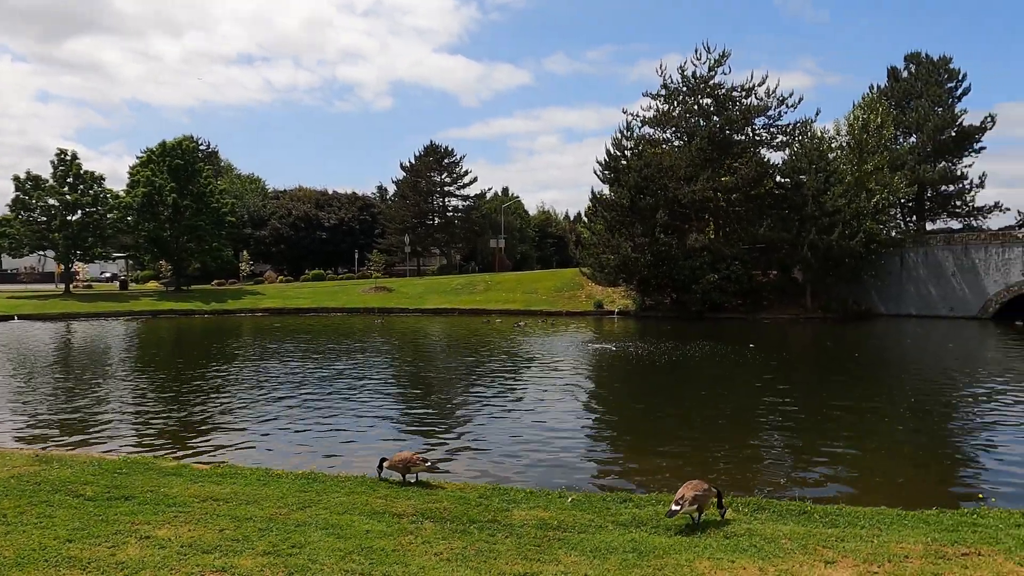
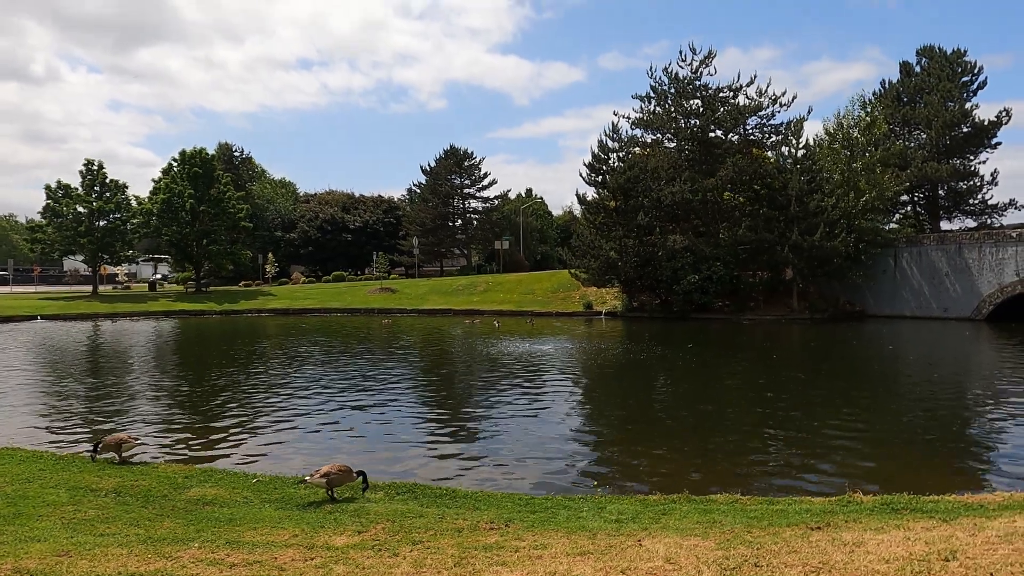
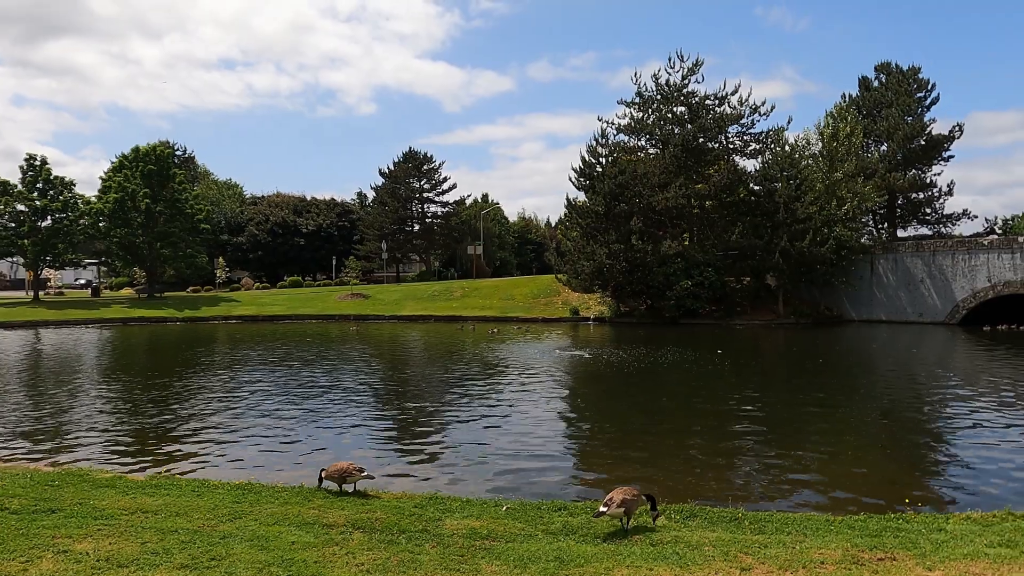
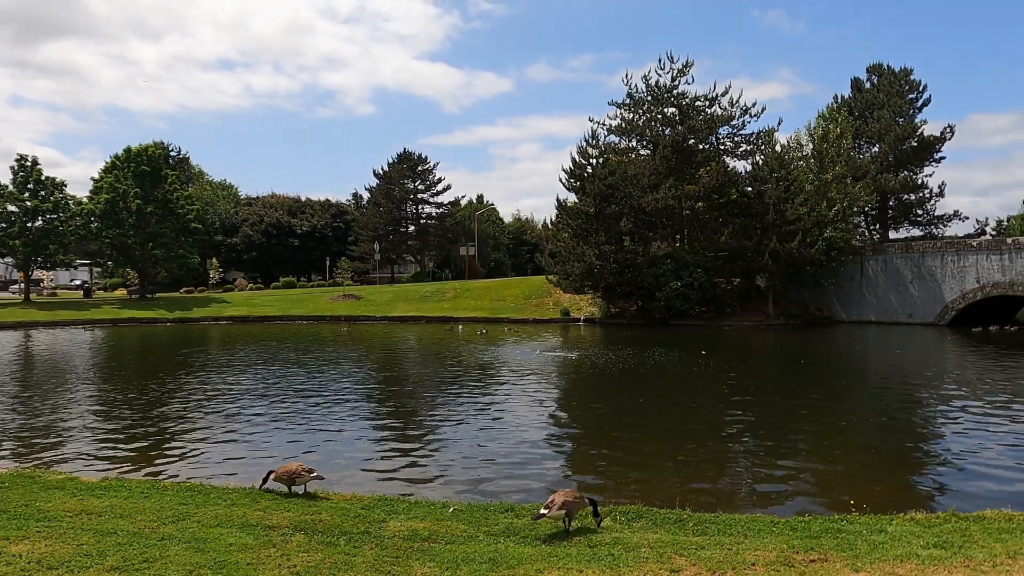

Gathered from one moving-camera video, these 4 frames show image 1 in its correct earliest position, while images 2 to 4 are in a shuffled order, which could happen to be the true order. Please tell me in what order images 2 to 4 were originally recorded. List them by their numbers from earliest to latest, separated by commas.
3, 4, 2
